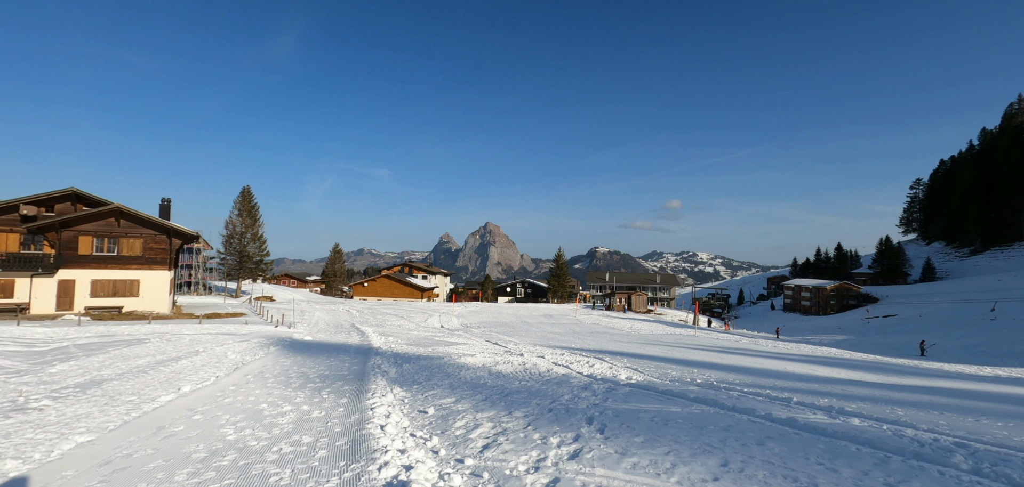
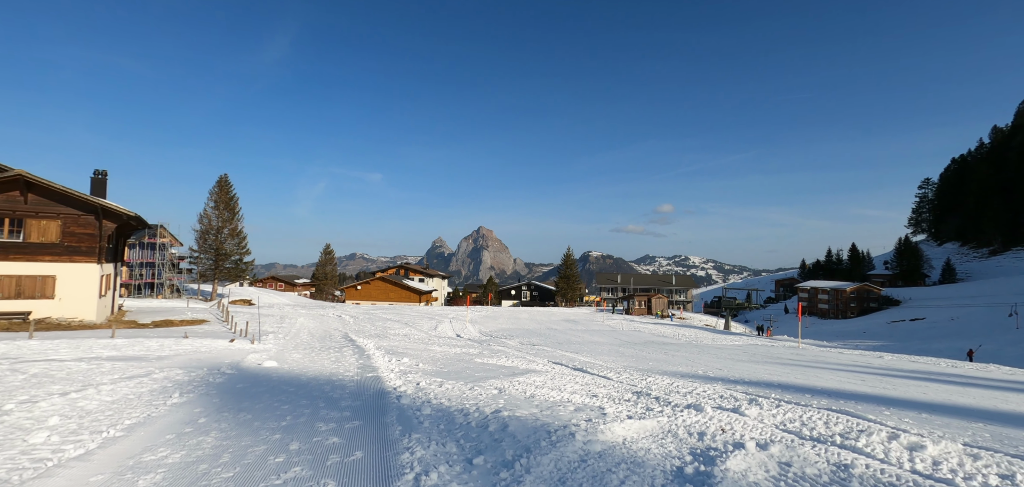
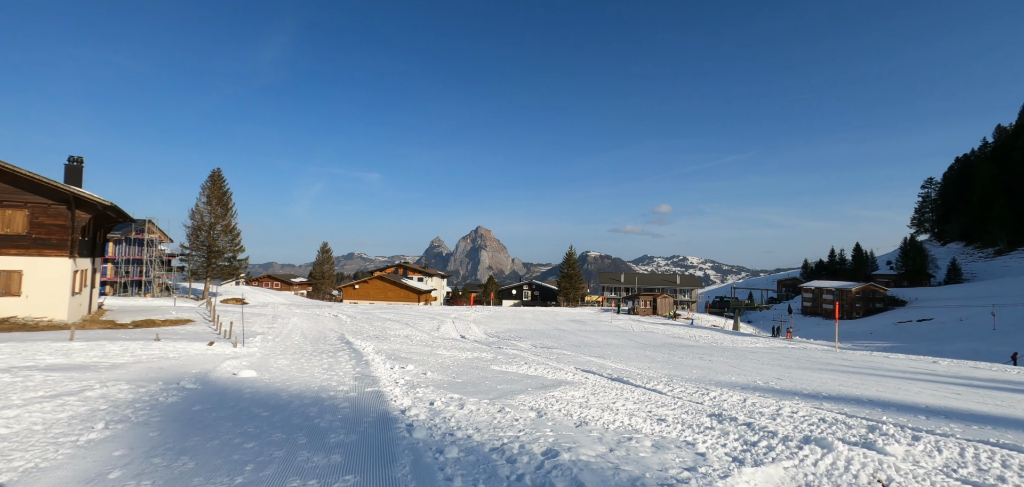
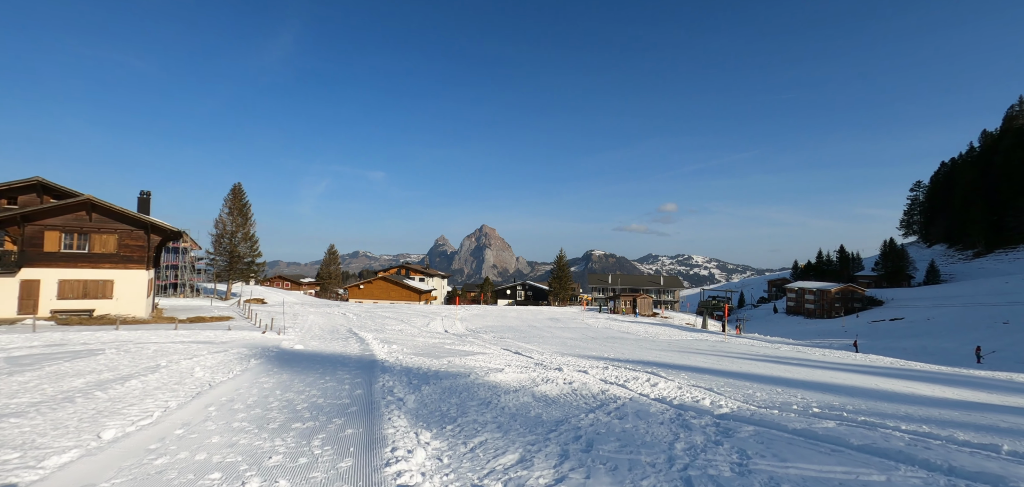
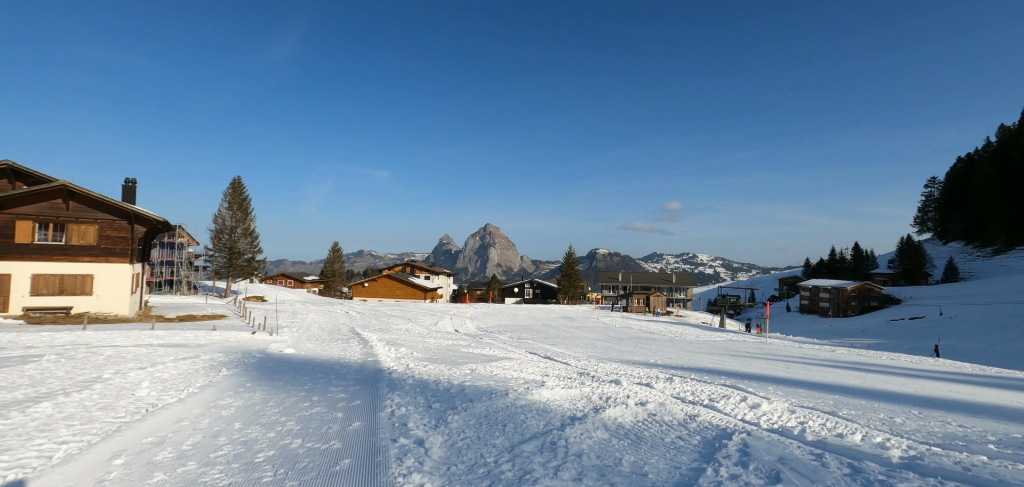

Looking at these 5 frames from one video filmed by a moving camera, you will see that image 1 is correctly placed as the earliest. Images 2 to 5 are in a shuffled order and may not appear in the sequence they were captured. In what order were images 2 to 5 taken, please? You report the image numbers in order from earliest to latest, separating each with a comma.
4, 5, 2, 3
